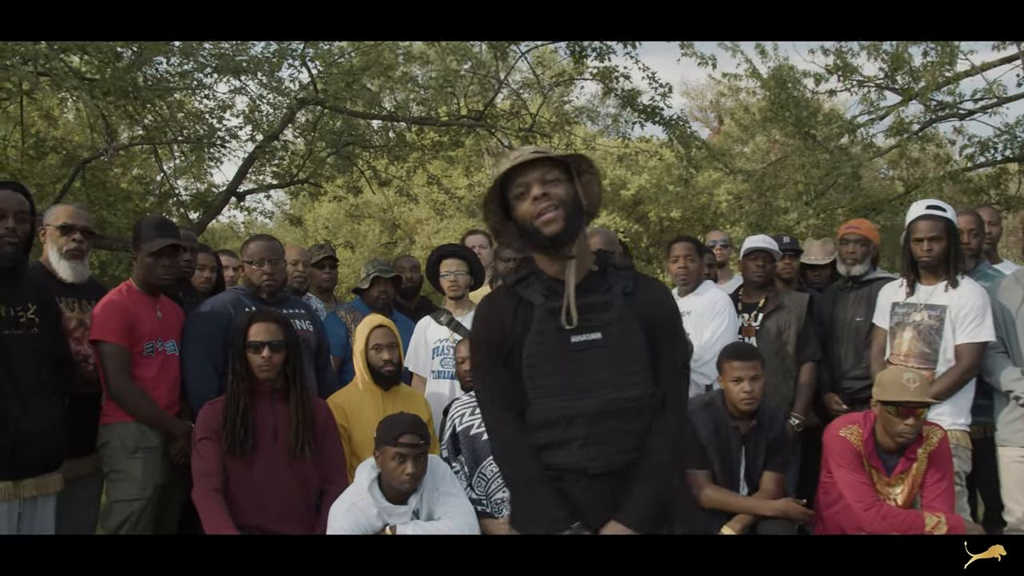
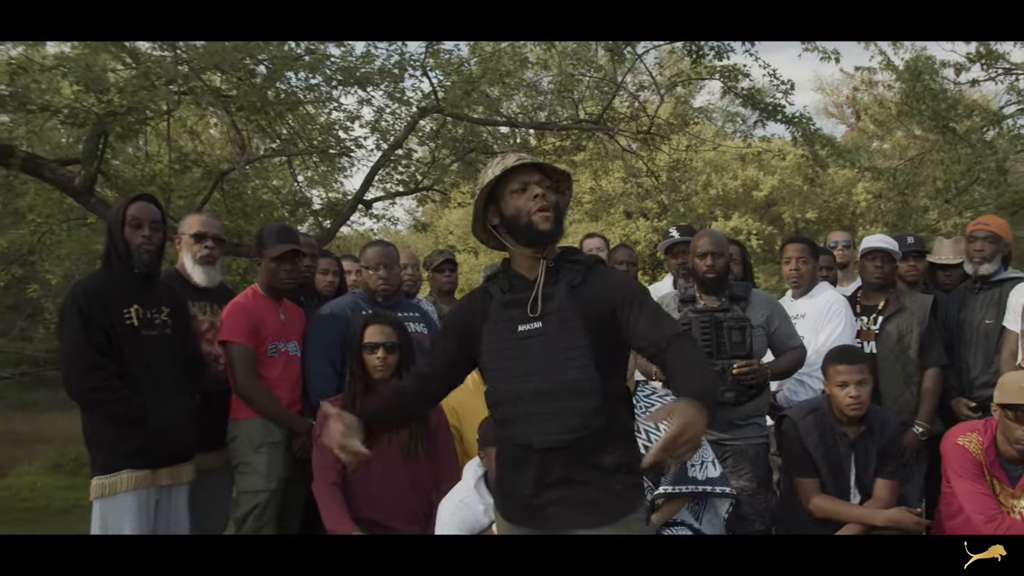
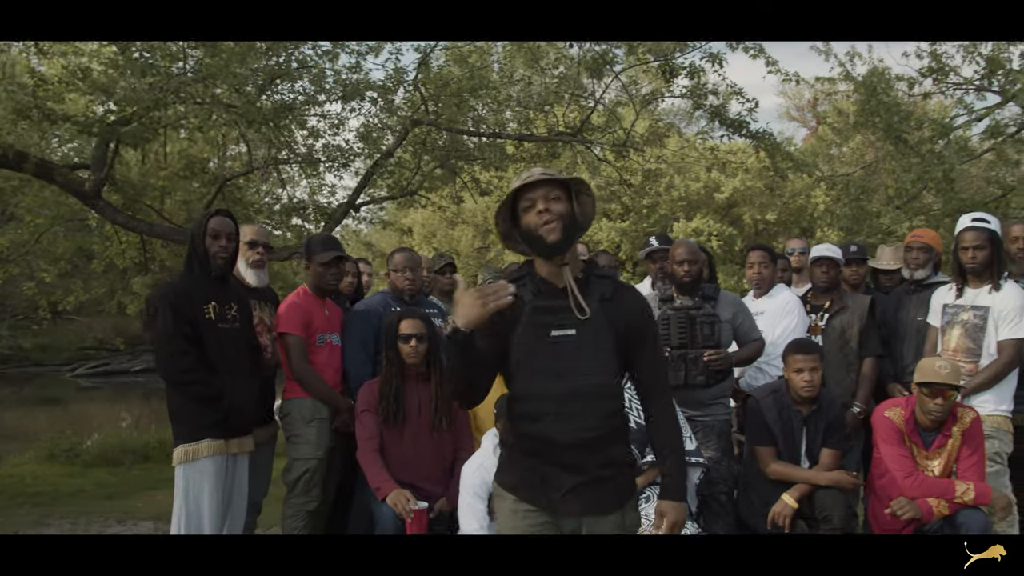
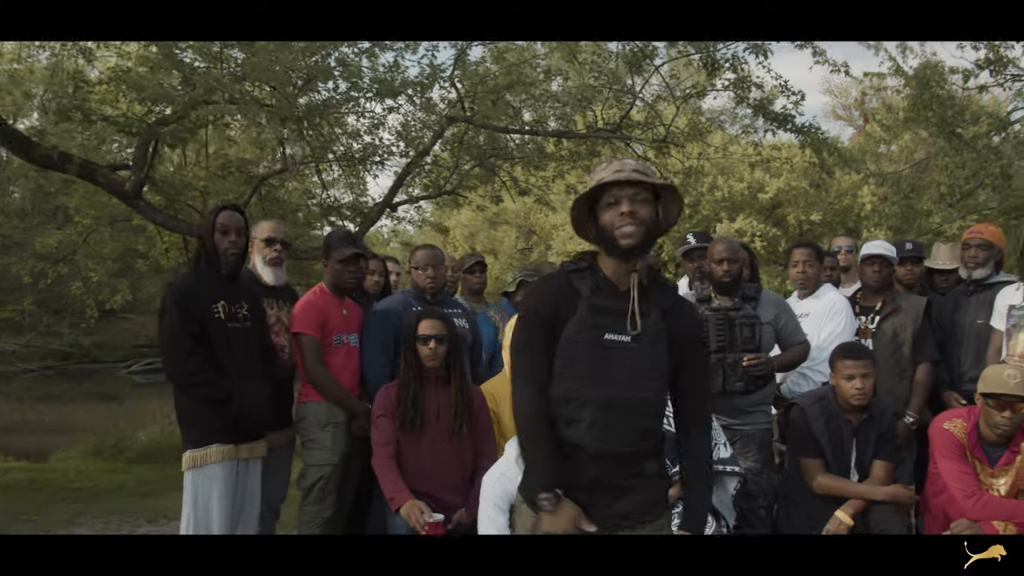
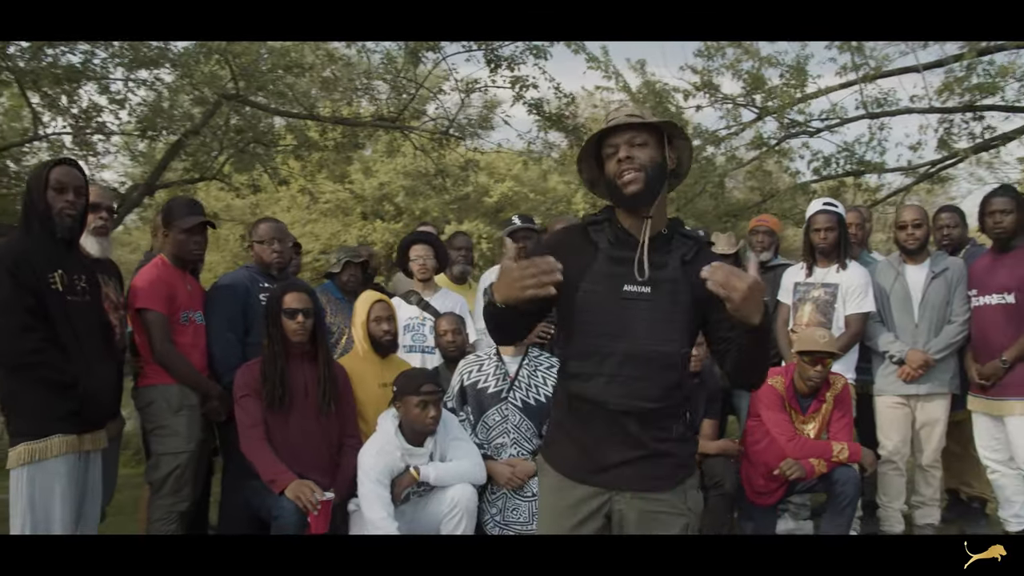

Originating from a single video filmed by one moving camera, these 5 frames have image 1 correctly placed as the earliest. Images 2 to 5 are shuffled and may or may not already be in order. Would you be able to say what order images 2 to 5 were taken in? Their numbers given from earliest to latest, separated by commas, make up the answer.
2, 4, 3, 5
